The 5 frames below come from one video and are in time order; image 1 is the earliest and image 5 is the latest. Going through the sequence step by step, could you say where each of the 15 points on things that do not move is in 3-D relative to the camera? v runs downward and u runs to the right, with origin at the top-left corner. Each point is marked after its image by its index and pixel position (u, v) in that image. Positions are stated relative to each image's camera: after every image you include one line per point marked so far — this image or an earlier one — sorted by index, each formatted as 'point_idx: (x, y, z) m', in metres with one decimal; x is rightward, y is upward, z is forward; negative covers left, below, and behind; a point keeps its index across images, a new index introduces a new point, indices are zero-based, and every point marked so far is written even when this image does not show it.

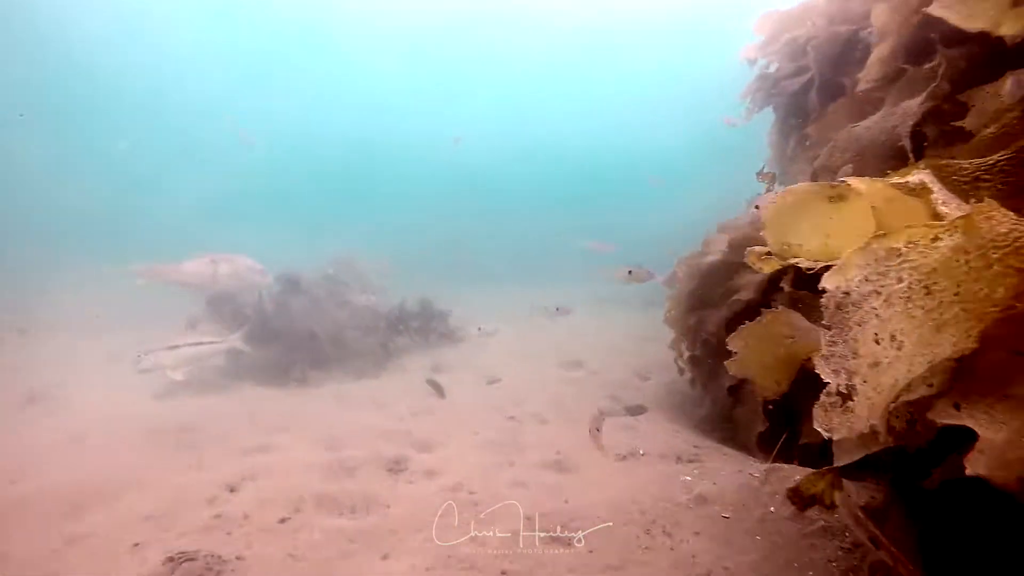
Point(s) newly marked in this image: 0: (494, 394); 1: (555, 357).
0: (-0.2, -0.9, +5.8) m
1: (+0.4, -0.8, +7.4) m
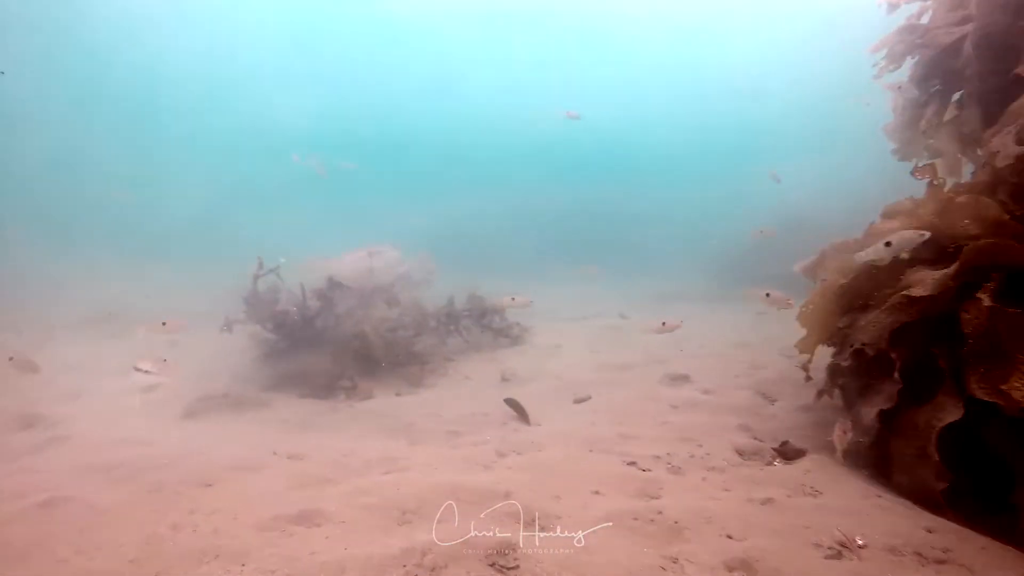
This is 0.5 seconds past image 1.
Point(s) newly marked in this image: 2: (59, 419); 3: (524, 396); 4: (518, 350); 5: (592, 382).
0: (+0.5, -0.9, +4.6) m
1: (+1.2, -0.8, +6.3) m
2: (-3.0, -0.9, +4.3) m
3: (+0.1, -0.9, +5.5) m
4: (0.0, -0.8, +7.8) m
5: (+0.7, -0.9, +5.8) m
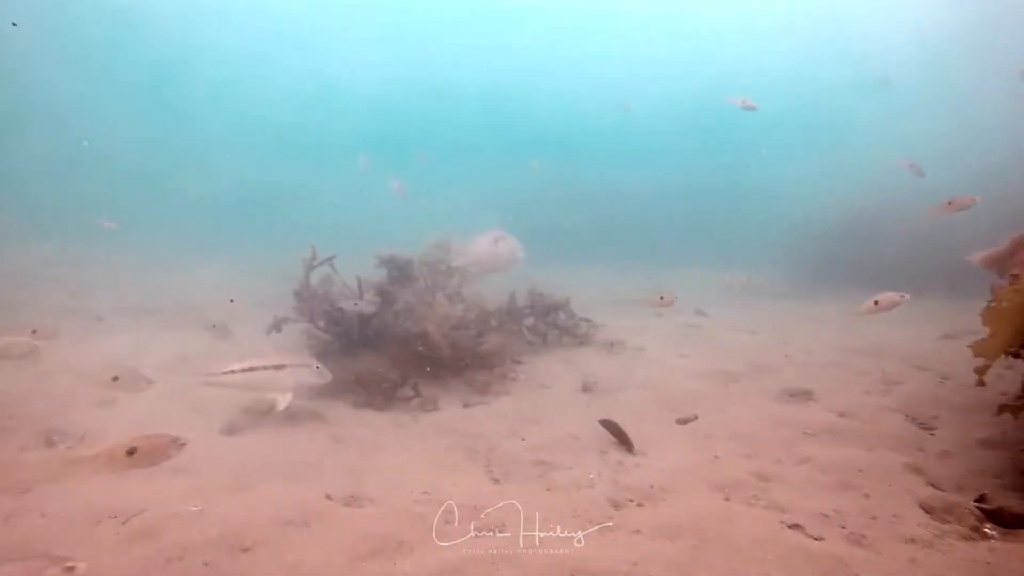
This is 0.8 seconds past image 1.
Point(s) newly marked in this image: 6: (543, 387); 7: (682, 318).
0: (+1.1, -0.9, +3.8) m
1: (+1.9, -0.8, +5.4) m
2: (-2.5, -0.8, +3.7) m
3: (+0.7, -0.9, +4.6) m
4: (+0.9, -0.7, +6.9) m
5: (+1.3, -0.9, +4.9) m
6: (+0.3, -0.9, +5.7) m
7: (+2.7, -0.5, +10.2) m
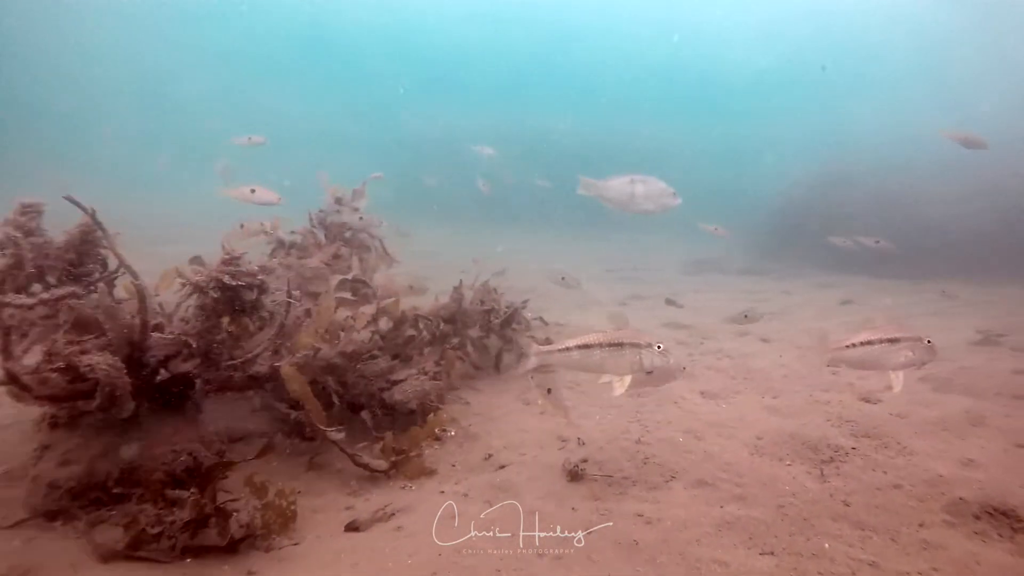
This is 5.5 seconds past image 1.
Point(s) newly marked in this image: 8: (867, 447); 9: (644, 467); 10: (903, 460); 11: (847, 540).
0: (+1.0, -1.1, +1.4) m
1: (+1.6, -0.8, +3.1) m
2: (-2.5, -0.9, +0.9) m
3: (+0.5, -1.0, +2.2) m
4: (+0.4, -0.7, +4.5) m
5: (+1.1, -0.9, +2.6) m
6: (-0.1, -0.9, +3.3) m
7: (+1.7, -0.3, +7.9) m
8: (+1.8, -0.8, +3.3) m
9: (+0.7, -0.9, +3.2) m
10: (+1.9, -0.8, +3.1) m
11: (+1.3, -1.0, +2.5) m
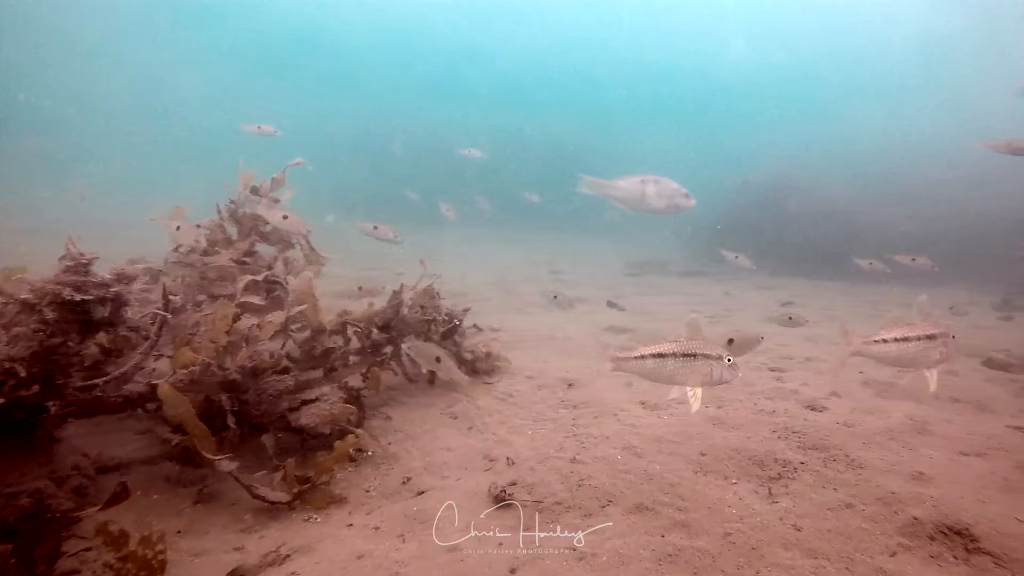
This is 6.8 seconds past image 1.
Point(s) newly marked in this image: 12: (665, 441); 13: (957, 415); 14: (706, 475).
0: (+0.8, -1.1, +1.2) m
1: (+1.3, -0.8, +2.9) m
2: (-2.7, -0.9, +0.3) m
3: (+0.2, -1.0, +1.9) m
4: (-0.1, -0.7, +4.2) m
5: (+0.8, -1.0, +2.3) m
6: (-0.4, -0.9, +2.9) m
7: (+1.0, -0.3, +7.7) m
8: (+1.4, -0.8, +3.0) m
9: (+0.3, -0.9, +2.8) m
10: (+1.5, -0.8, +2.9) m
11: (+1.0, -1.0, +2.2) m
12: (+0.8, -0.8, +3.3) m
13: (+2.6, -0.7, +3.9) m
14: (+0.9, -0.8, +2.9) m
